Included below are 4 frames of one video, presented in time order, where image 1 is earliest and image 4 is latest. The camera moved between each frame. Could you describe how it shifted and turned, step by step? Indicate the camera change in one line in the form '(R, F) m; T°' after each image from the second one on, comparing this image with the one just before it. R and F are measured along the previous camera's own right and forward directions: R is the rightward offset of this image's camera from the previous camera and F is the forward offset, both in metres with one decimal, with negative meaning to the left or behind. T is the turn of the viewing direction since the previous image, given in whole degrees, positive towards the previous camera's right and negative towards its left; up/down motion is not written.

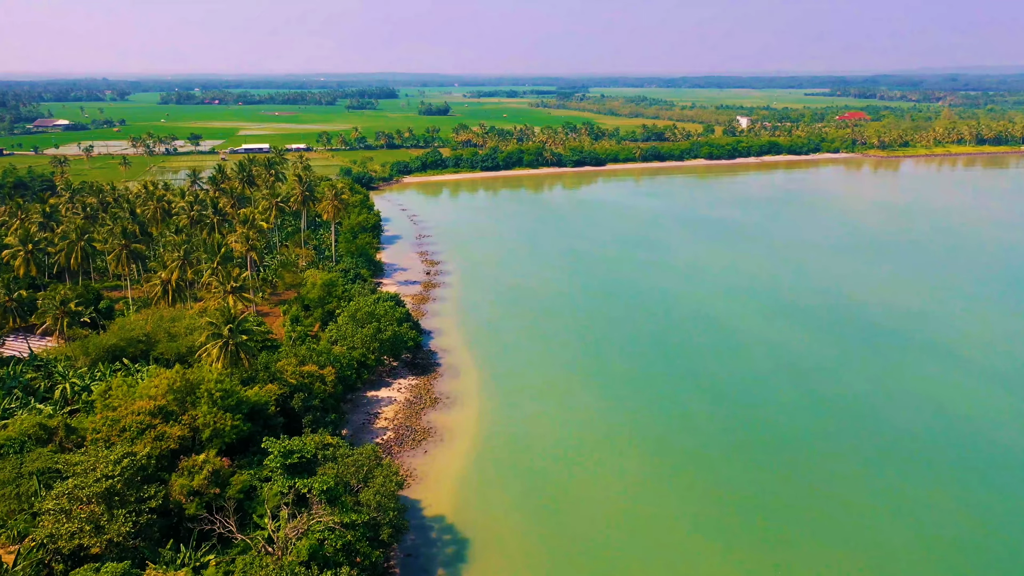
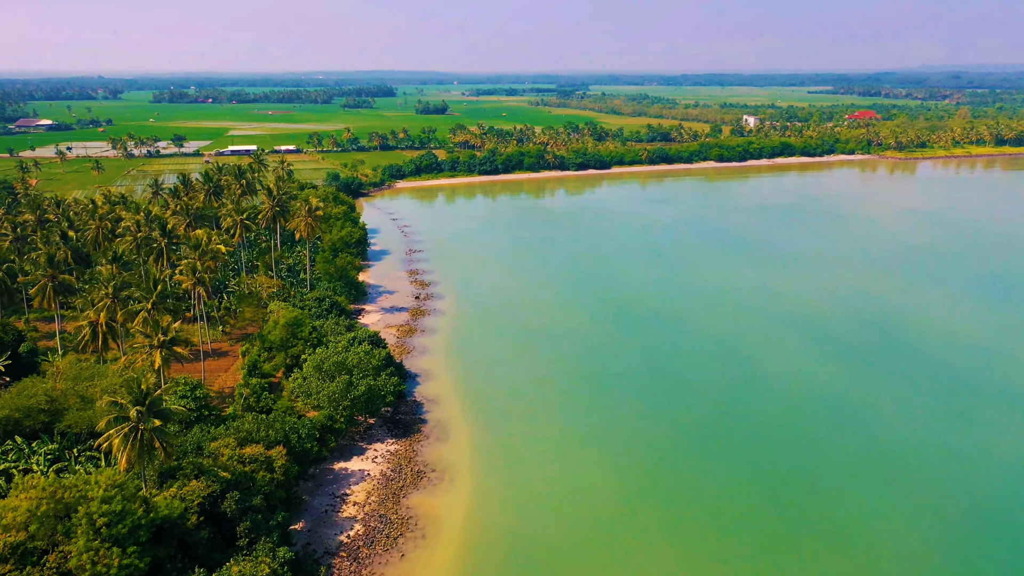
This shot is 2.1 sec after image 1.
(0.0, +7.9) m; 0°
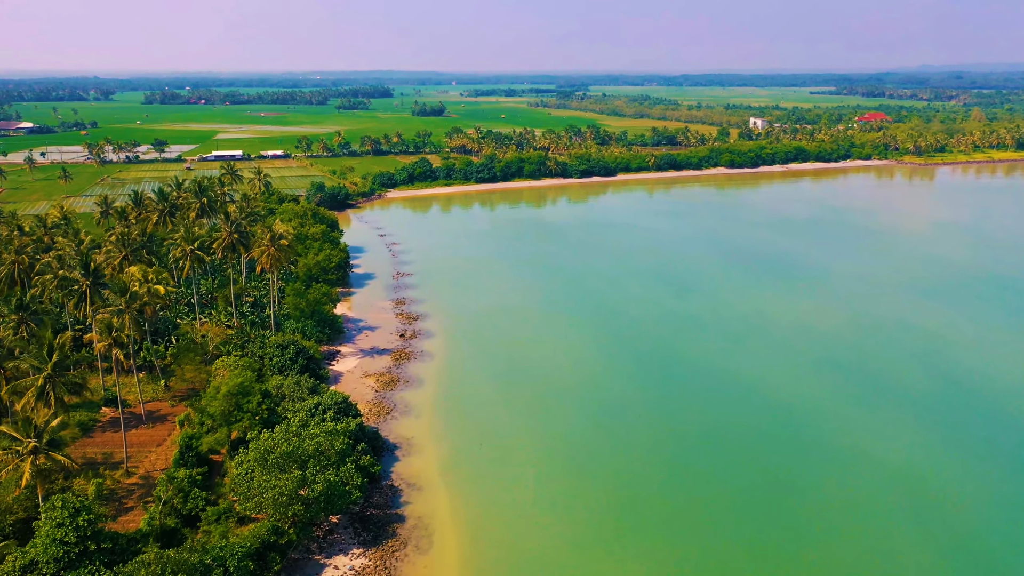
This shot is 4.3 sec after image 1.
(-0.1, +8.2) m; 0°
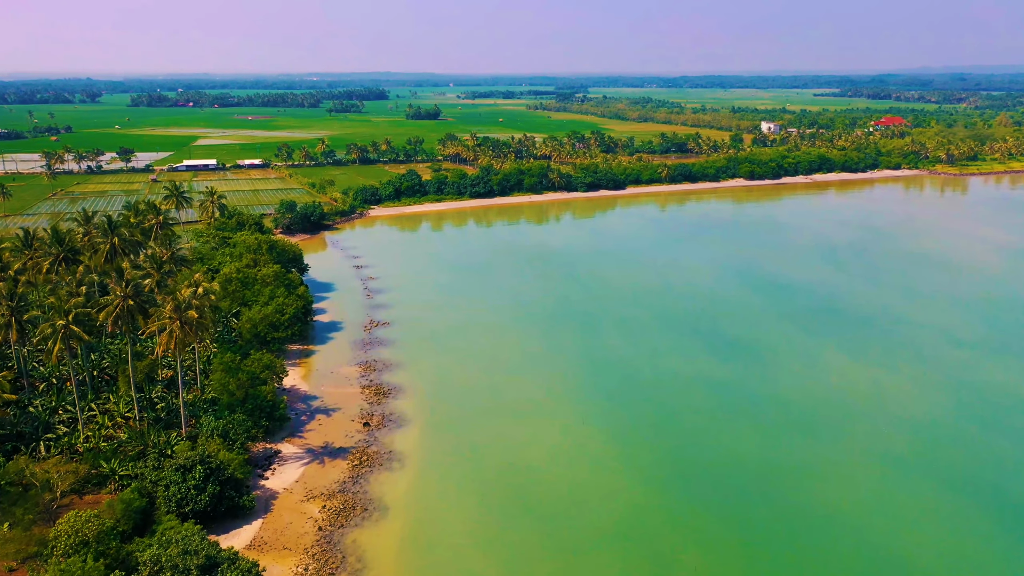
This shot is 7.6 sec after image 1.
(-0.1, +12.7) m; 0°
